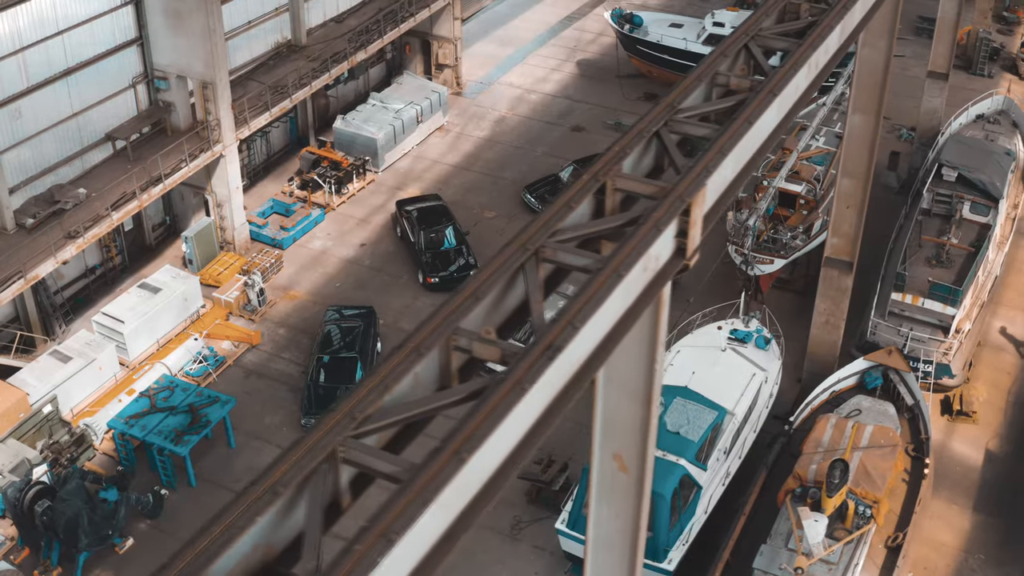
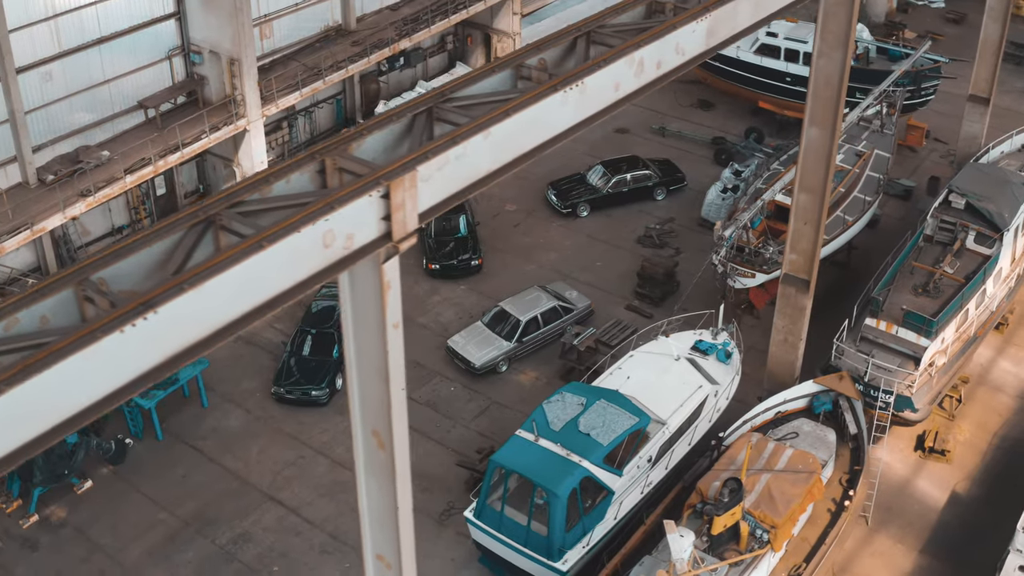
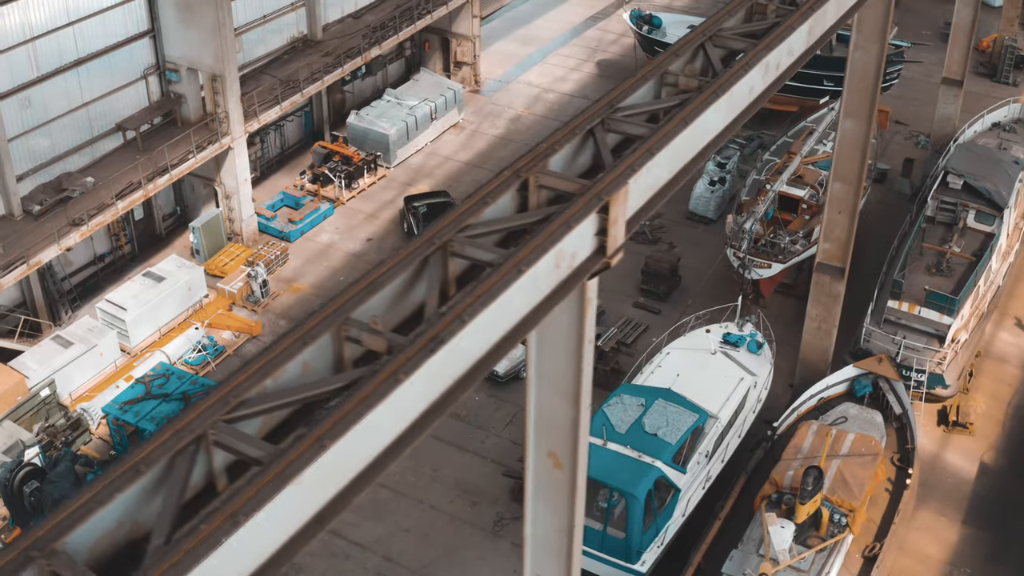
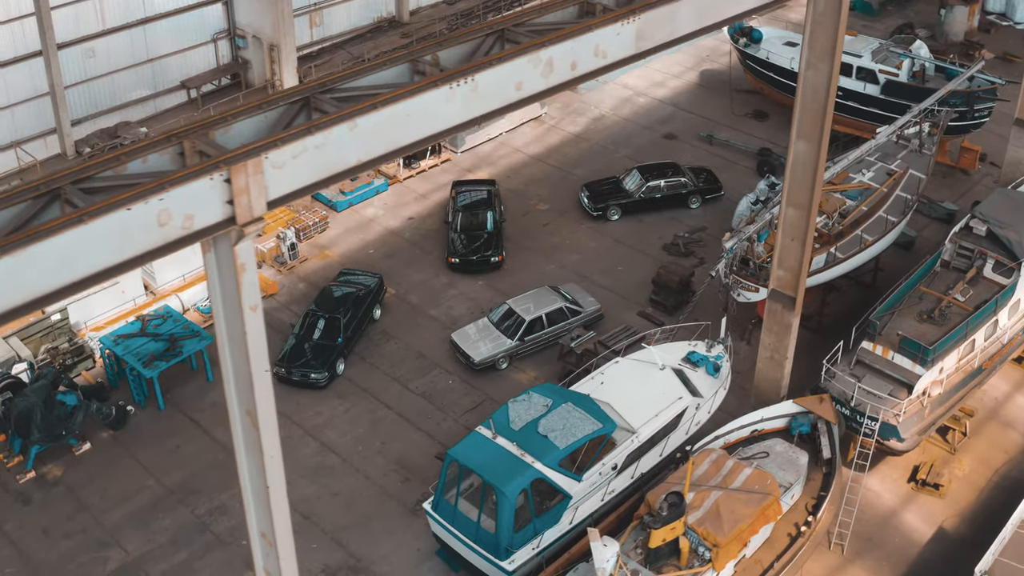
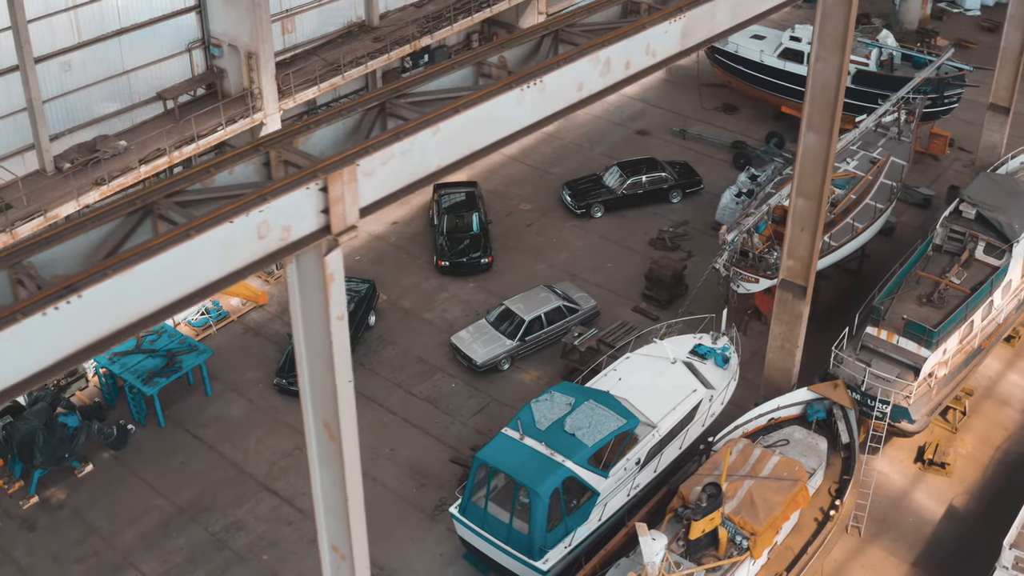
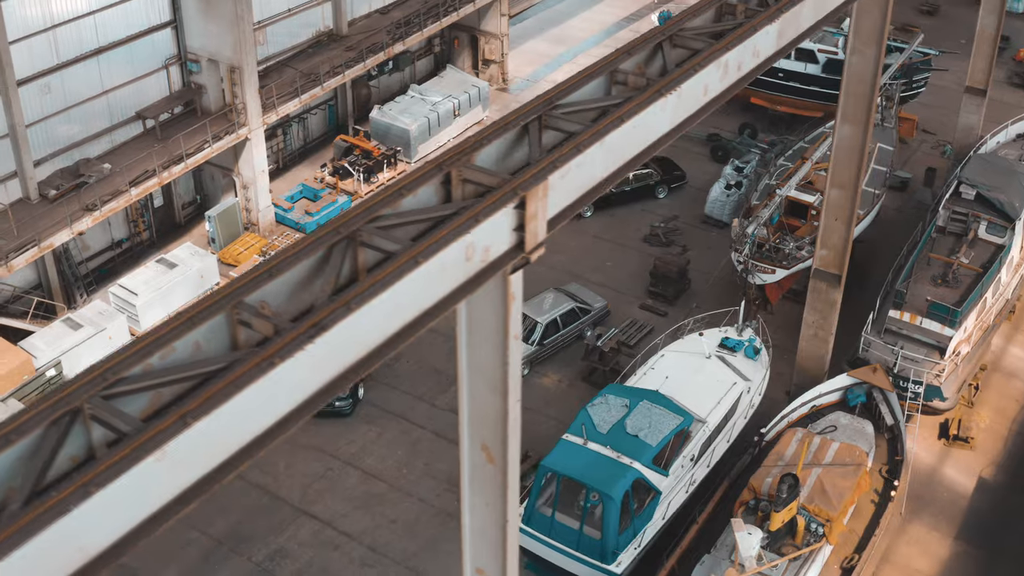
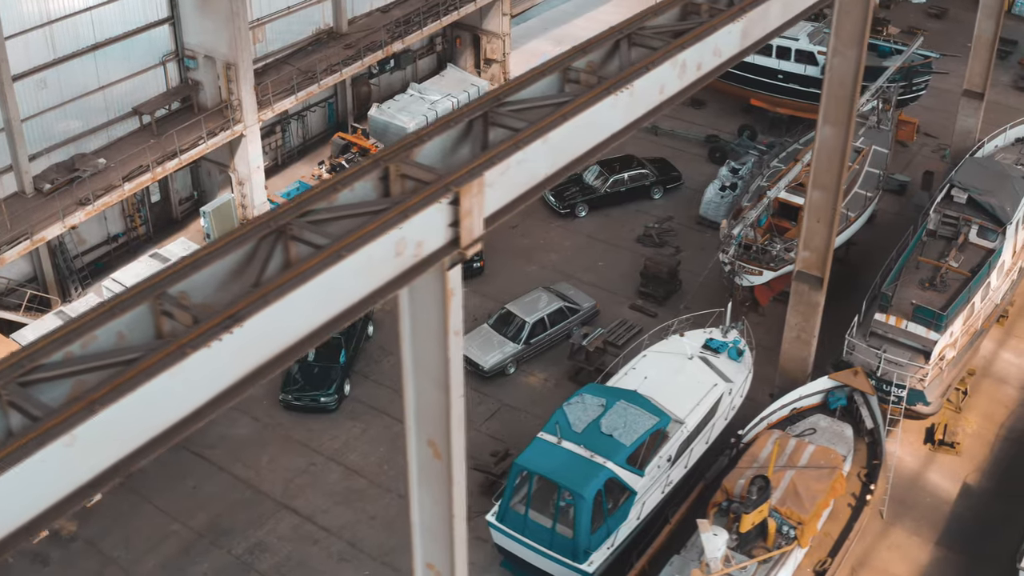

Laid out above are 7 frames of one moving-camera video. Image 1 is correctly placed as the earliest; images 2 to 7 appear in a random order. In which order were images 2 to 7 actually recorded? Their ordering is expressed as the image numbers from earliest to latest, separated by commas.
3, 6, 7, 2, 5, 4
